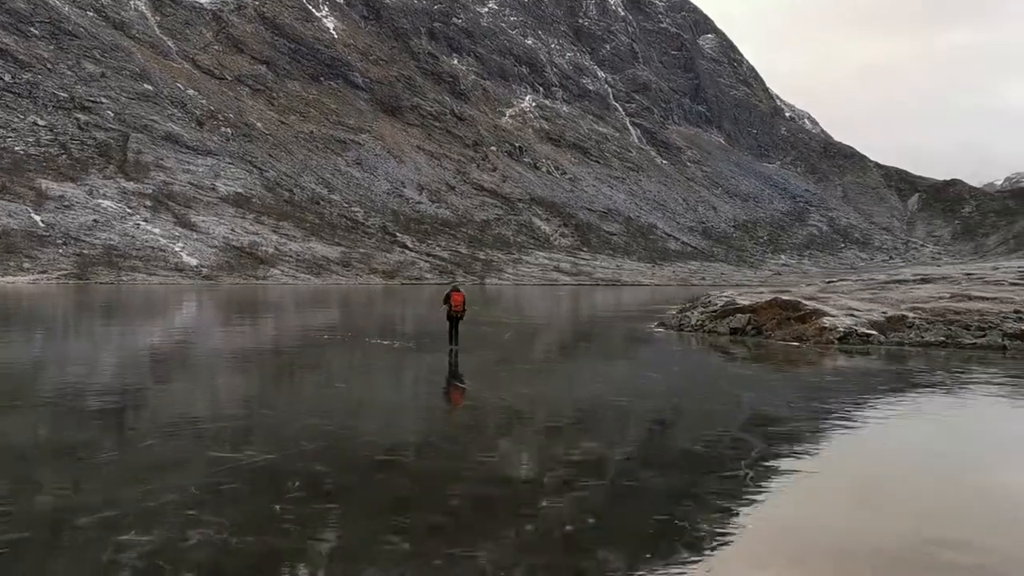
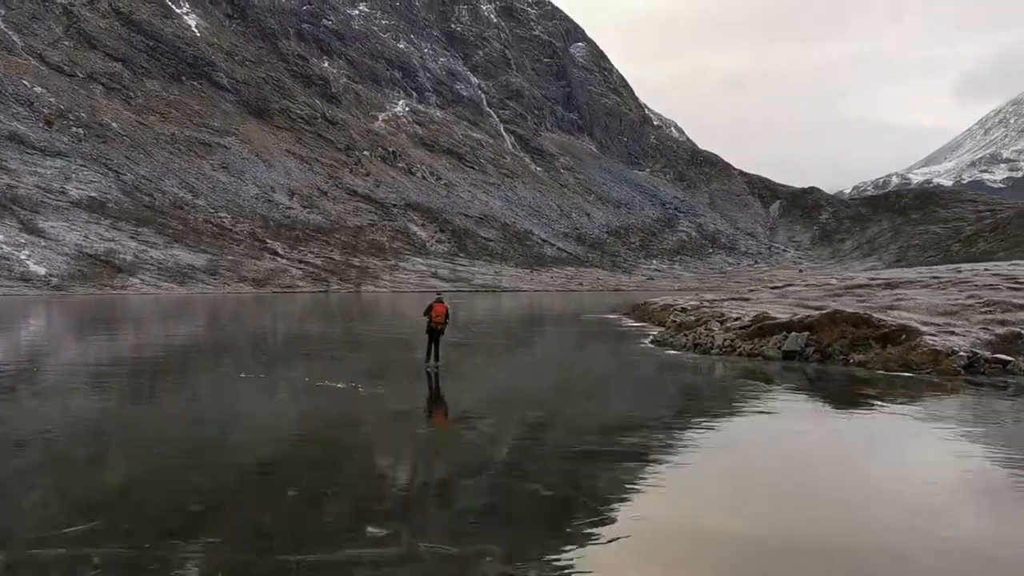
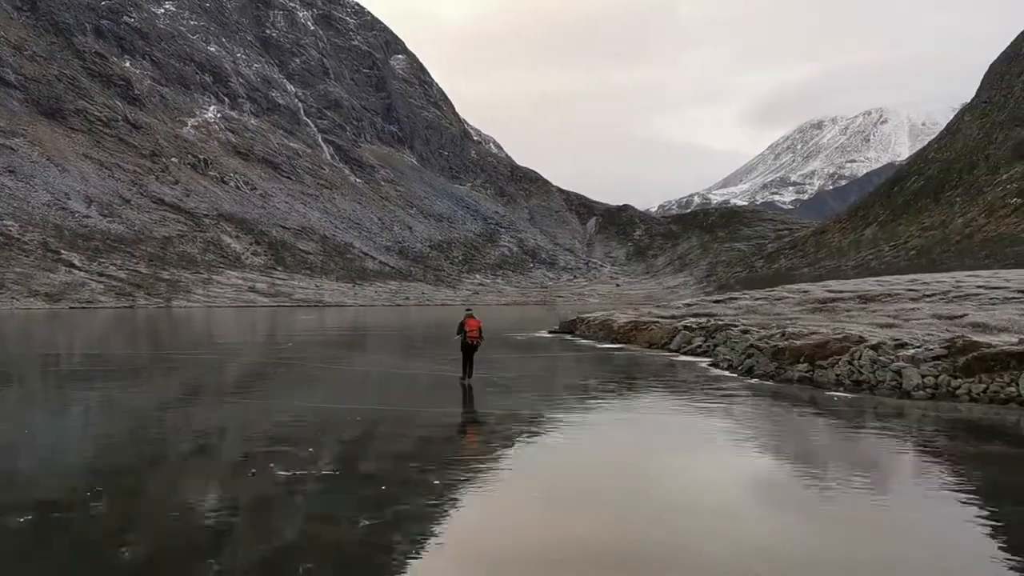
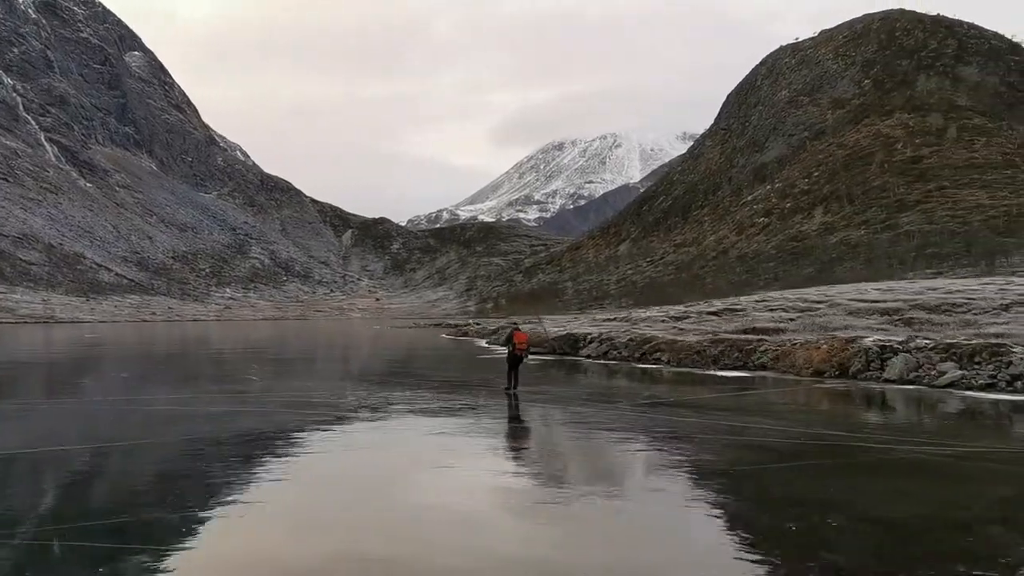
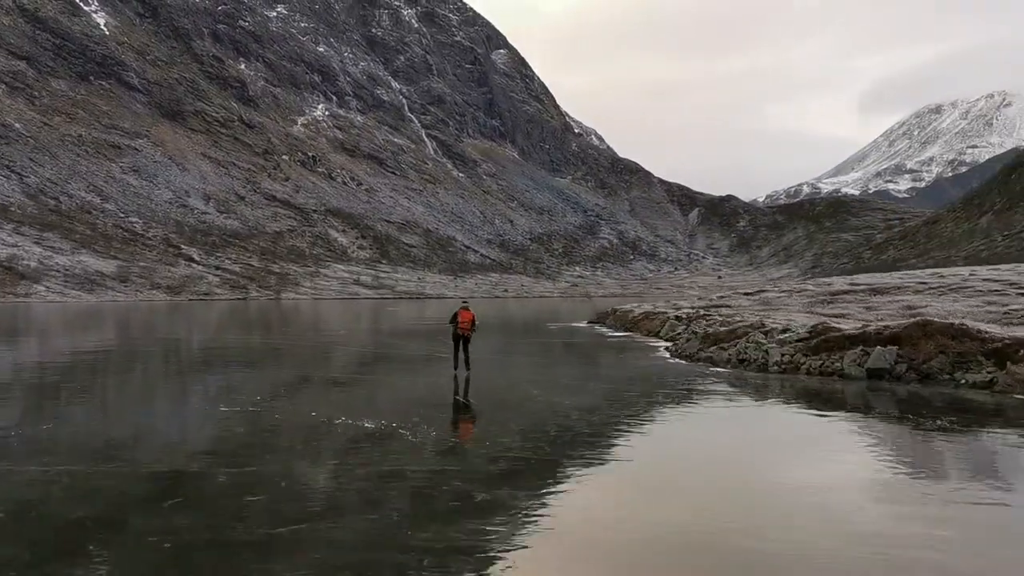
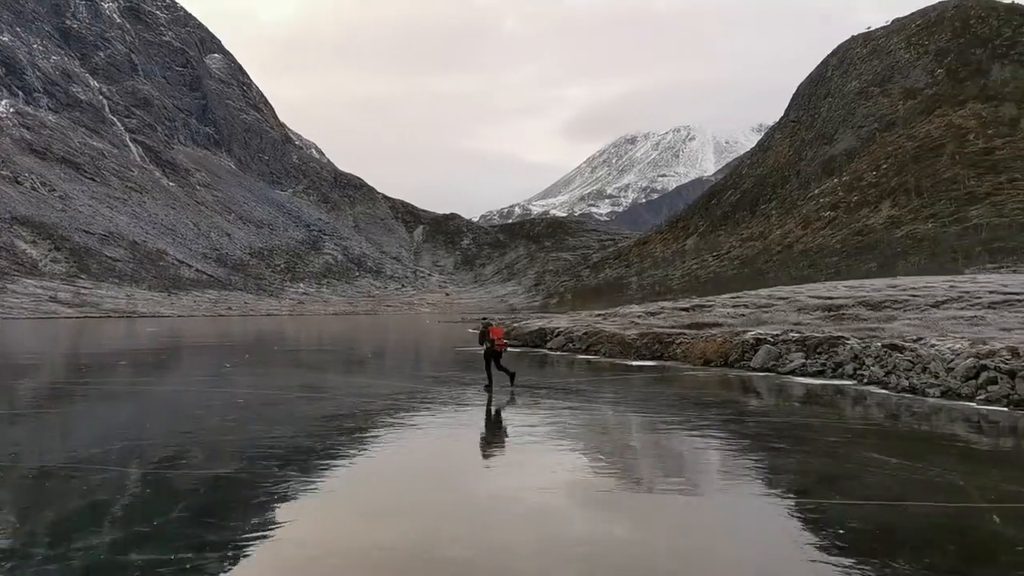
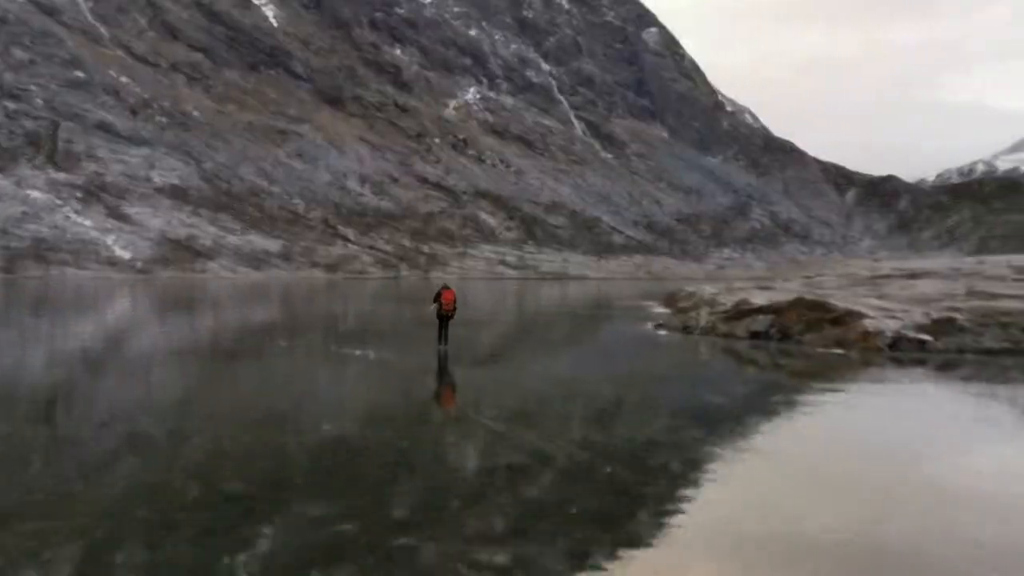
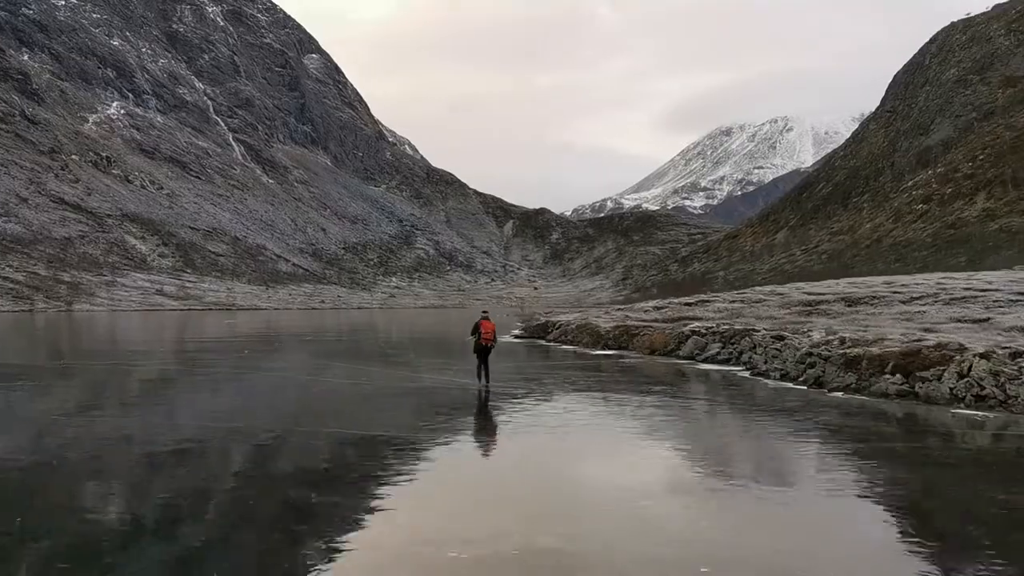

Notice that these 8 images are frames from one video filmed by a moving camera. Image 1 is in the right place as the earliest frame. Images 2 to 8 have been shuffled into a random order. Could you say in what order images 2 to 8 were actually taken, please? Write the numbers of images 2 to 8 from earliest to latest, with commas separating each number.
7, 2, 5, 3, 8, 6, 4
